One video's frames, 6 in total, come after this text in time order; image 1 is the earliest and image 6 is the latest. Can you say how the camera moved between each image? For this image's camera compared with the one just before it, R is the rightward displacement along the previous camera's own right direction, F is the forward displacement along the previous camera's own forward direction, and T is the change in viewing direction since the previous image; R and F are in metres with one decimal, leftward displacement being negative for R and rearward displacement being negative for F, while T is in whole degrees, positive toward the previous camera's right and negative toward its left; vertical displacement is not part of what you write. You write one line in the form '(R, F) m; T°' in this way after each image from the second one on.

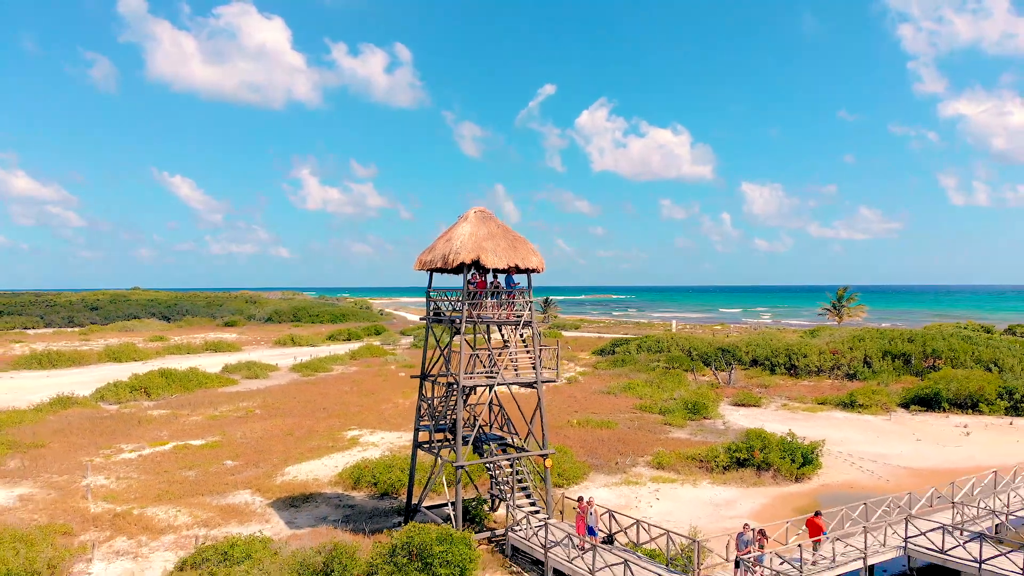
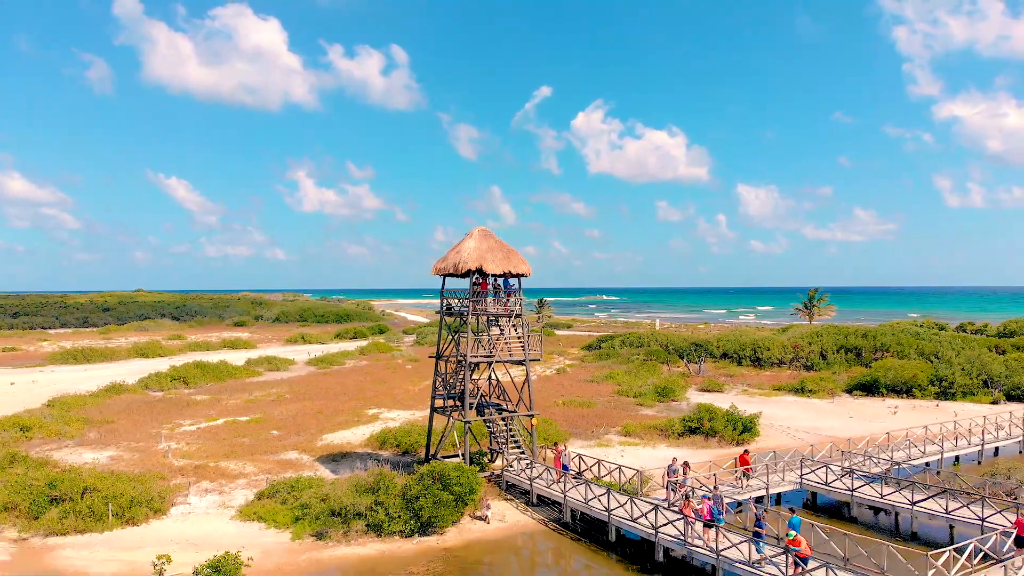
(+0.1, -3.8) m; 0°
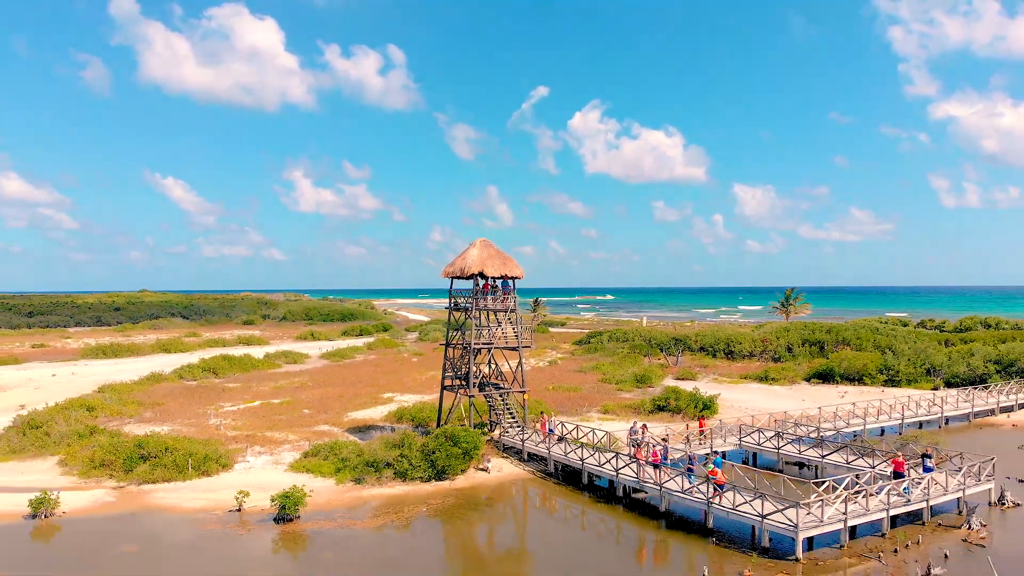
(+0.1, -3.7) m; 0°
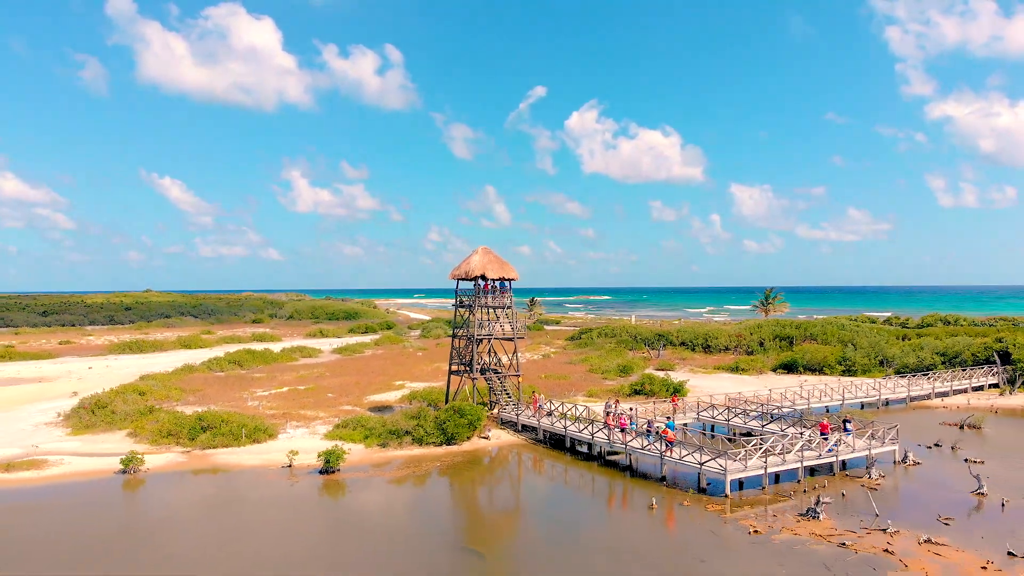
(0.0, -3.8) m; 0°
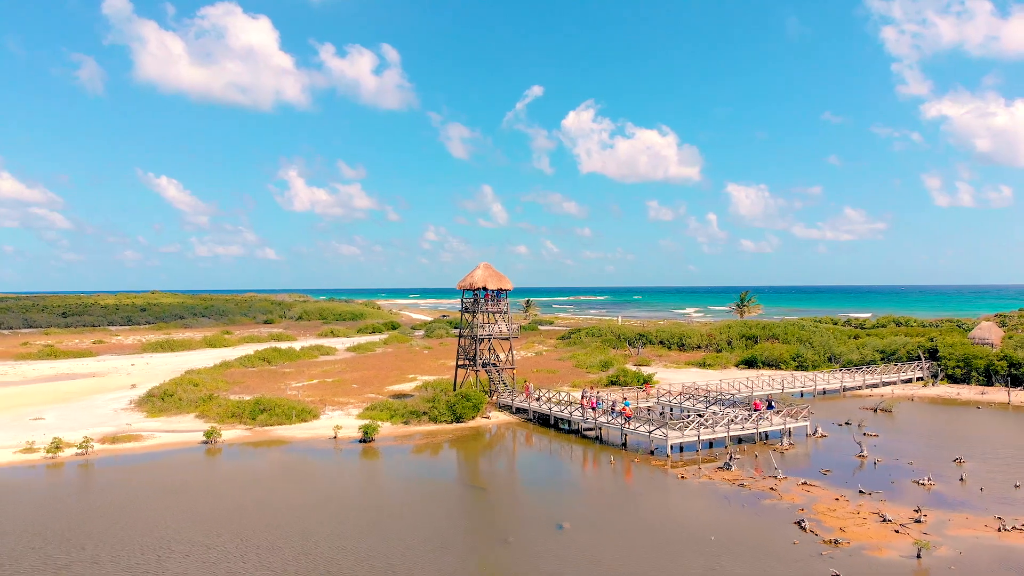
(+0.1, -5.4) m; 0°
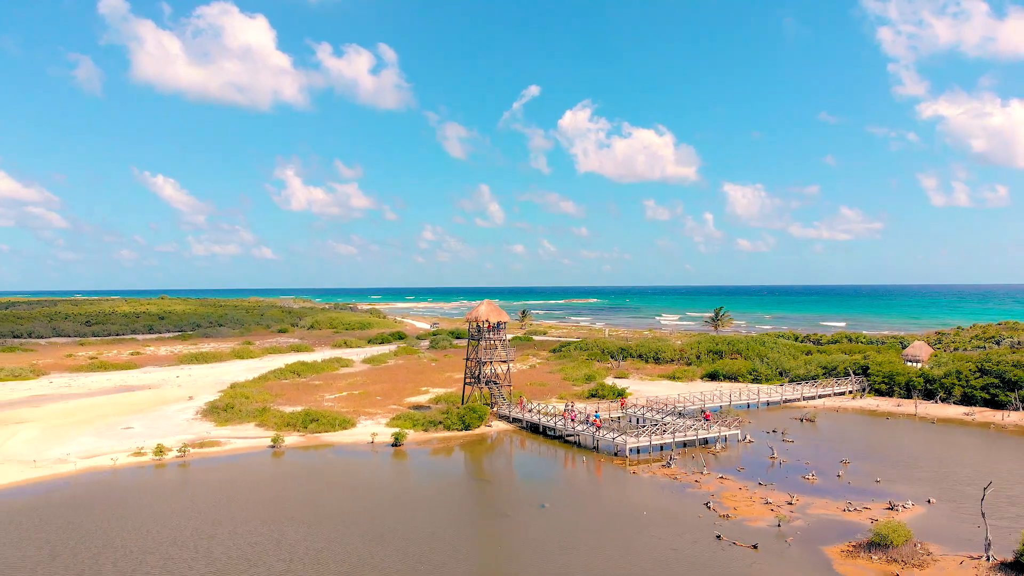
(0.0, -7.0) m; 0°
